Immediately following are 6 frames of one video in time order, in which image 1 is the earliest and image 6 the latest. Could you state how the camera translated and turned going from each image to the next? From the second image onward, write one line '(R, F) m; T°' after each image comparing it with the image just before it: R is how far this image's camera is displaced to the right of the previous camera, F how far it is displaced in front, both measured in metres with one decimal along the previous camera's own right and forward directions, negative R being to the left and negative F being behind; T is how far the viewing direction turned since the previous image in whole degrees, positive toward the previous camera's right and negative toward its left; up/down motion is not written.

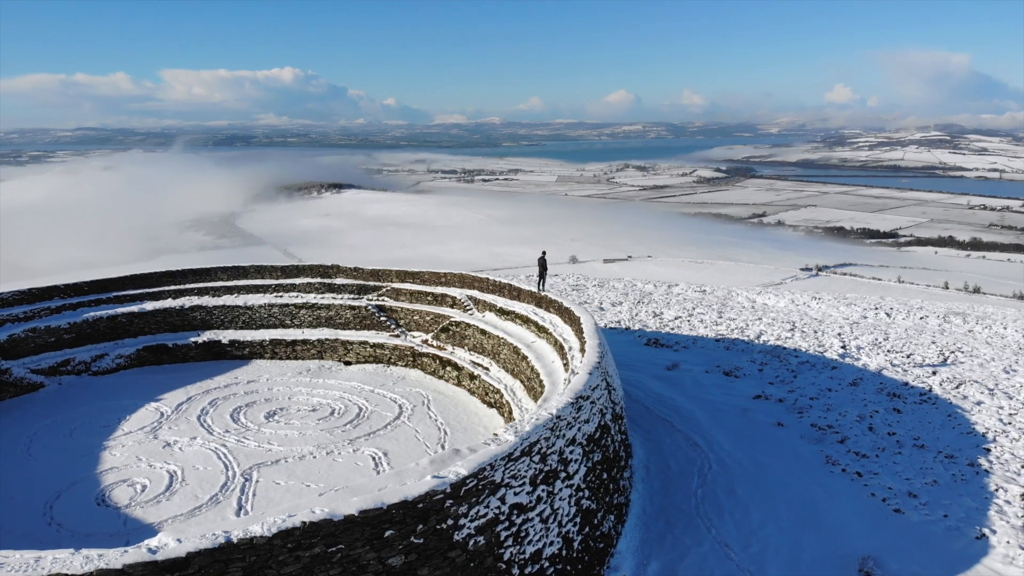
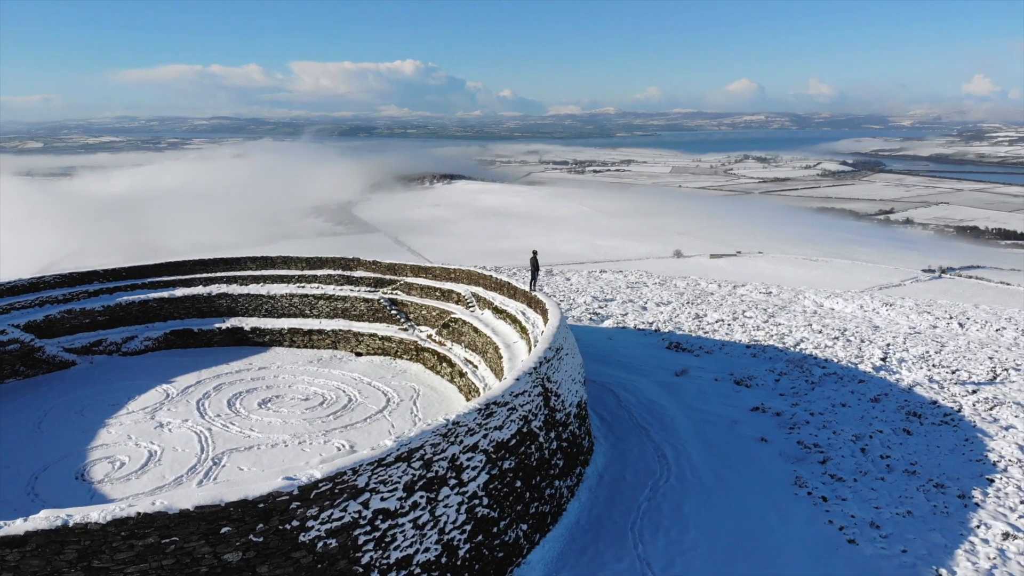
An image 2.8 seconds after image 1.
(+2.2, +0.2) m; -8°
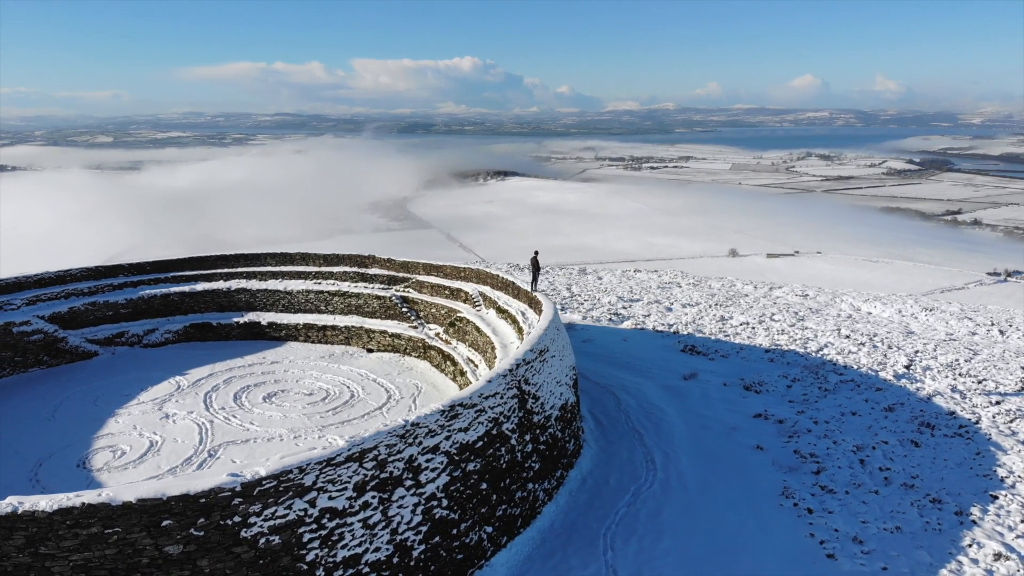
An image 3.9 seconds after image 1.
(+1.0, +0.1) m; -4°
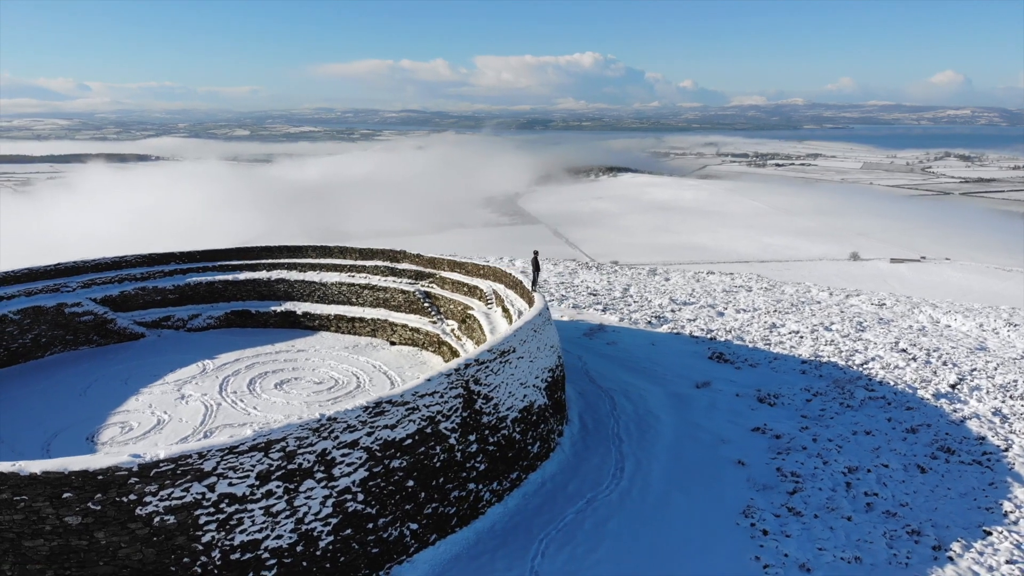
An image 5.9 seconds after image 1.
(+2.1, +0.2) m; -8°
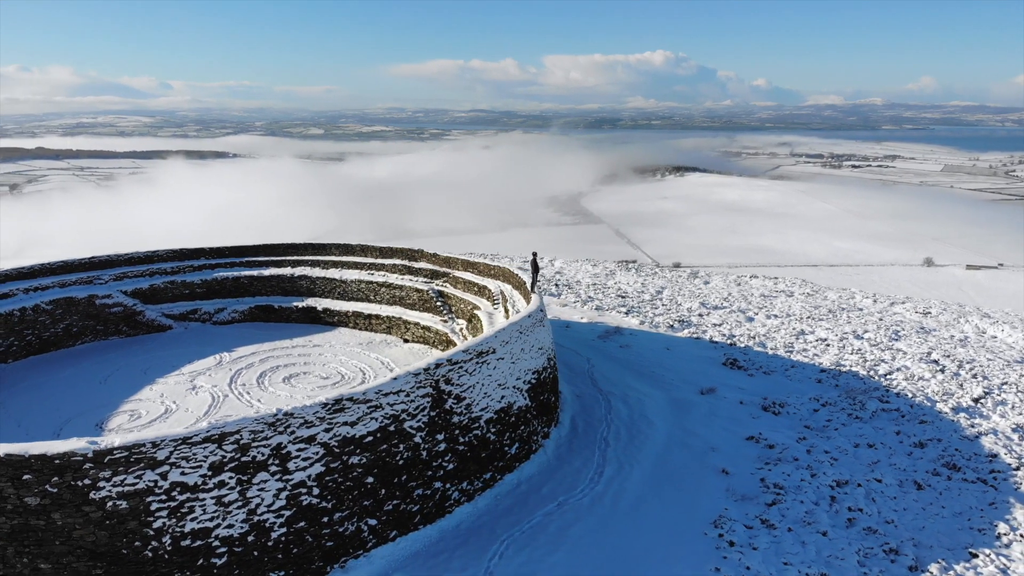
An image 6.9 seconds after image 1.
(+1.2, 0.0) m; -5°
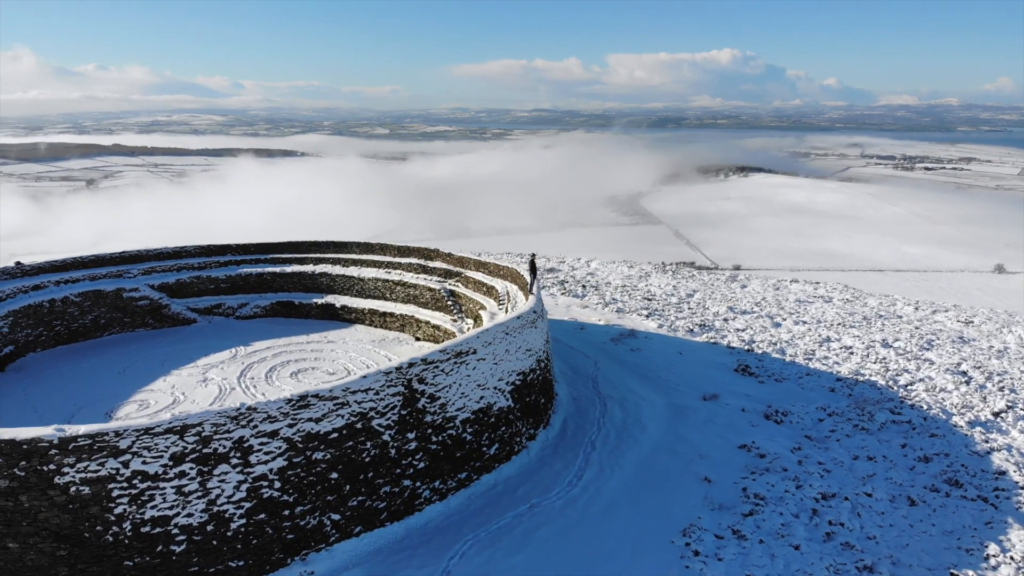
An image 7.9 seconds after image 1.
(+1.1, 0.0) m; -4°
